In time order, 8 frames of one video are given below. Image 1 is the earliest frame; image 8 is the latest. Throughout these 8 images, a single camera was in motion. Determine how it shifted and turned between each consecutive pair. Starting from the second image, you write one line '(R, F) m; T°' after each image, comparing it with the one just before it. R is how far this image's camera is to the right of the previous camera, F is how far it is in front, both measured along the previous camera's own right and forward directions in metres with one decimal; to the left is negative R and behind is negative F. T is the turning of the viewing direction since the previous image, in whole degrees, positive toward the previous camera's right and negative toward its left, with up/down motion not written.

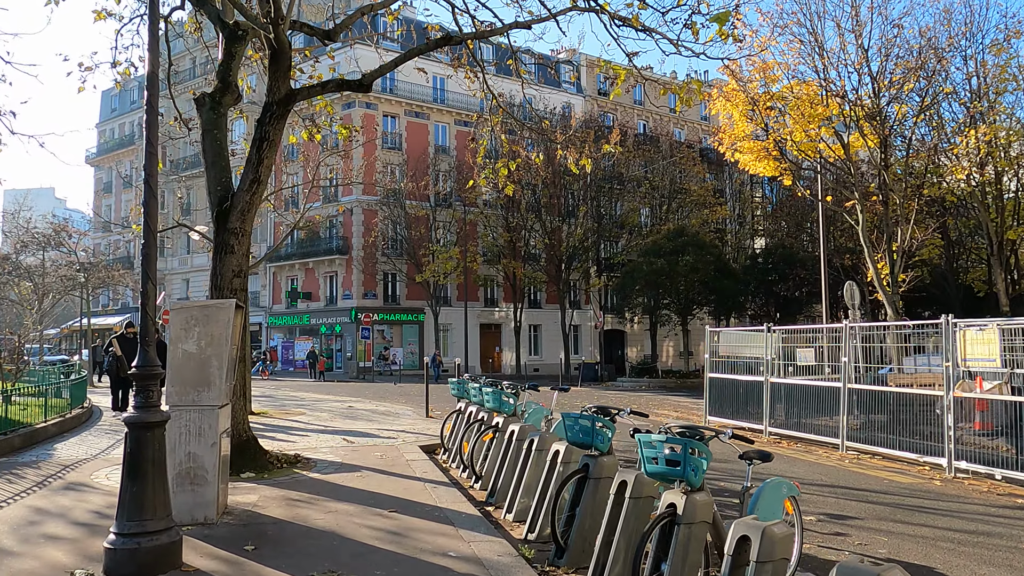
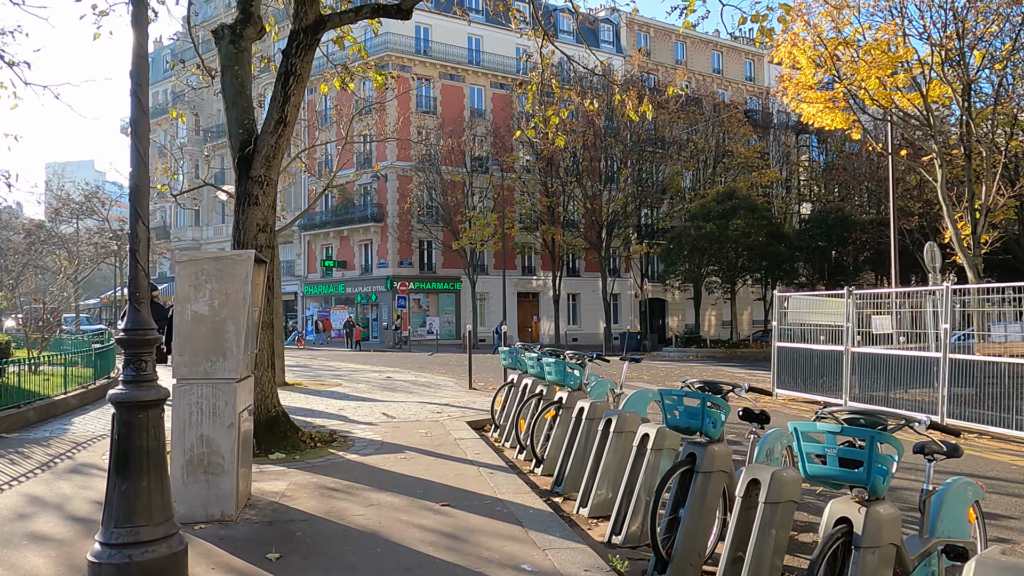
(-0.2, +0.9) m; -2°
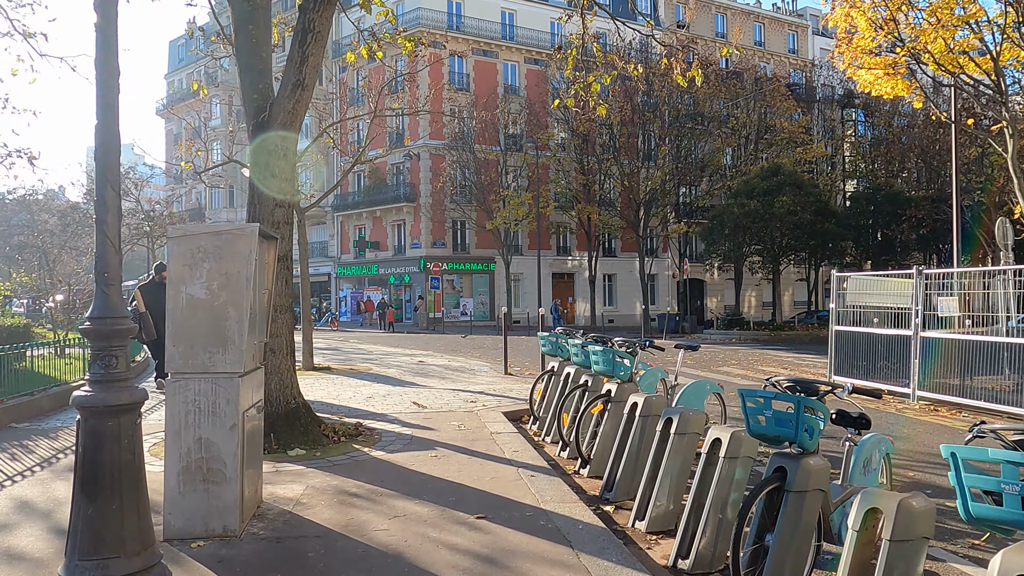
(-0.1, +0.6) m; -3°
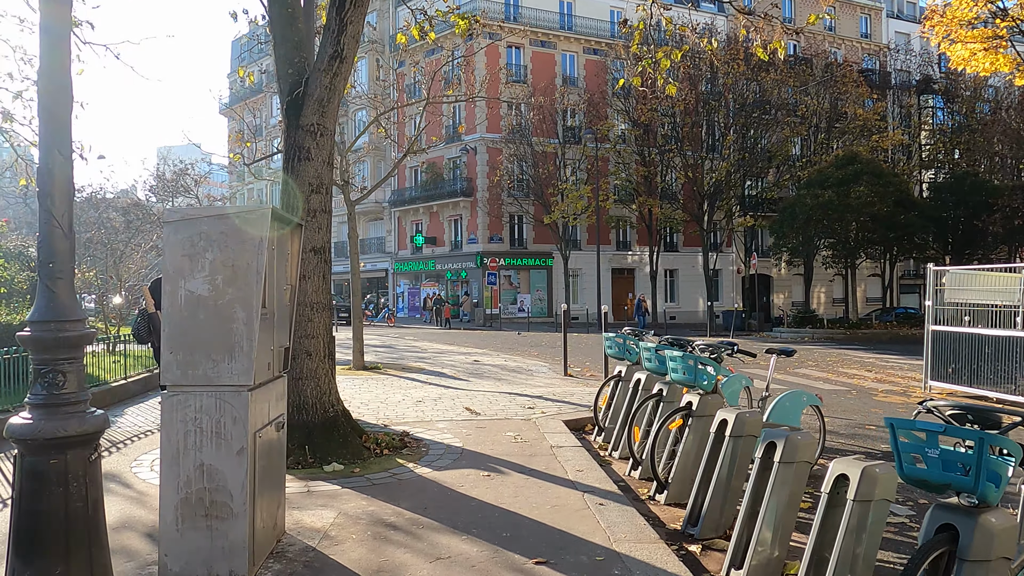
(0.0, +0.7) m; -4°
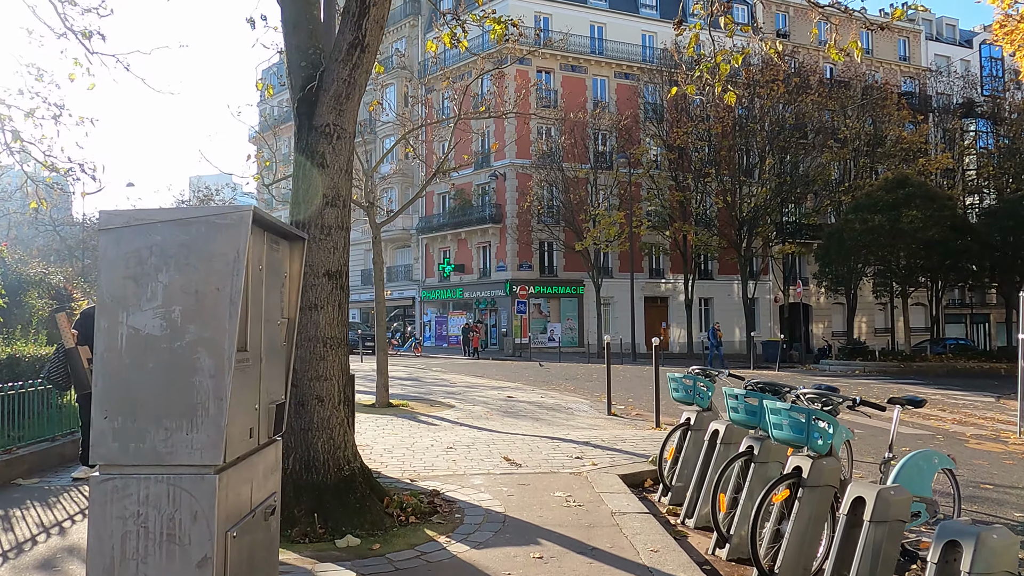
(-0.2, +0.9) m; -2°
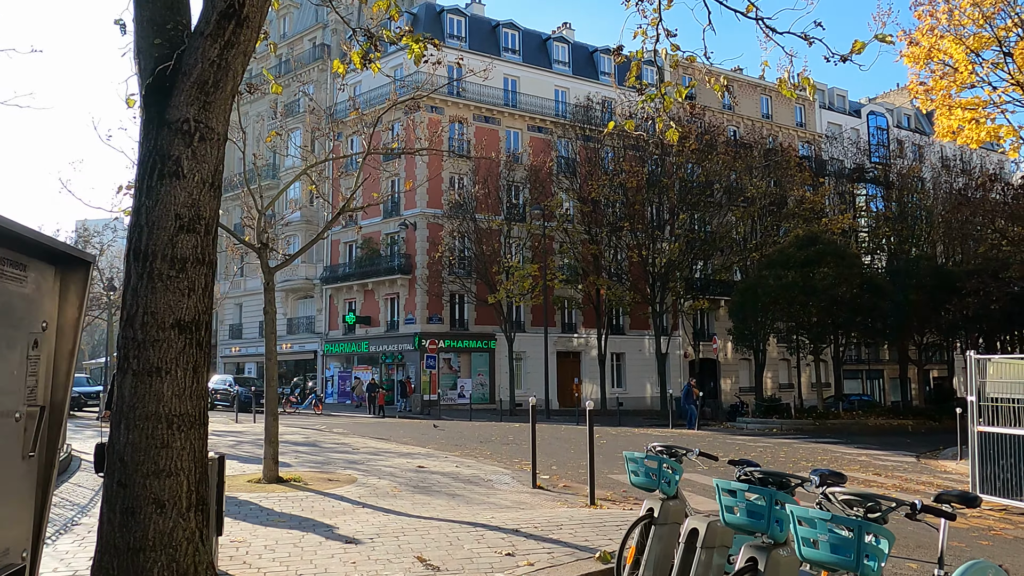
(-0.1, +1.1) m; +7°
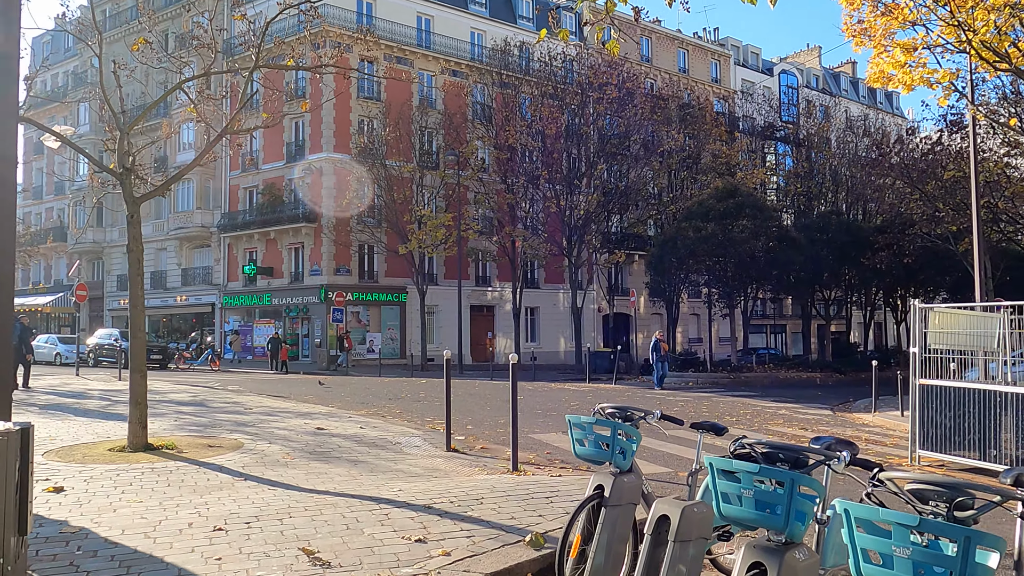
(0.0, +1.0) m; +7°
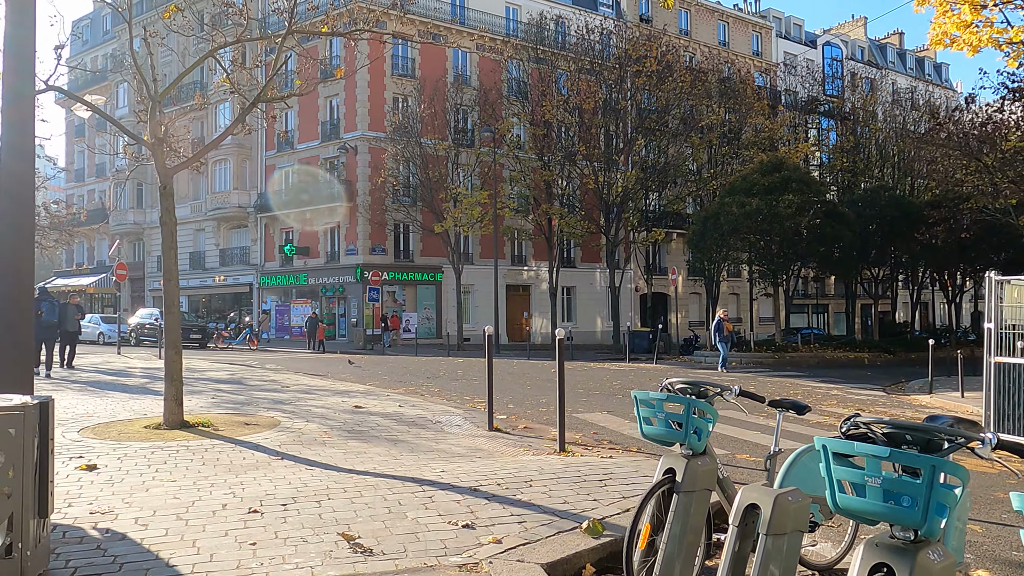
(-0.1, +0.3) m; -3°
